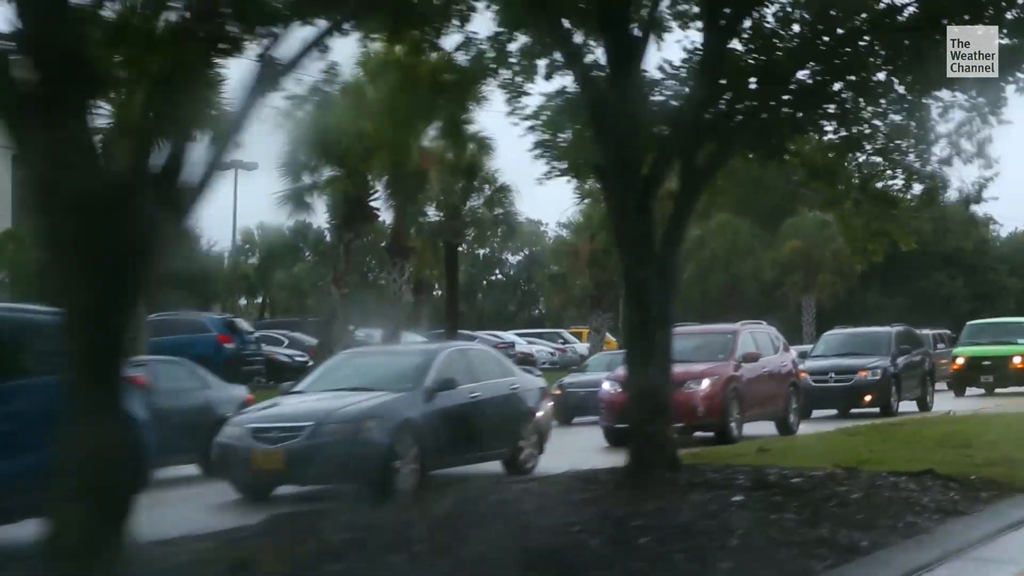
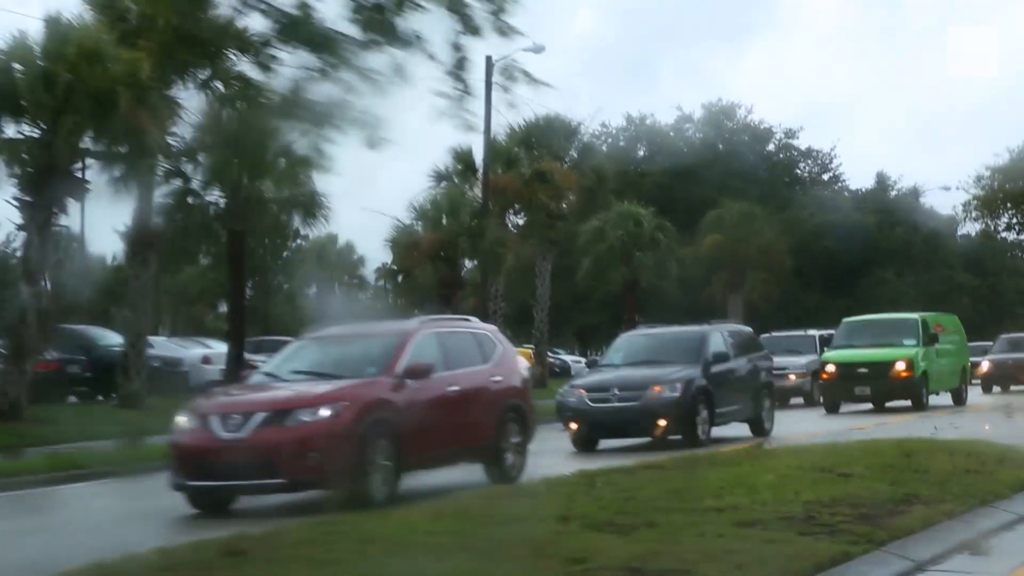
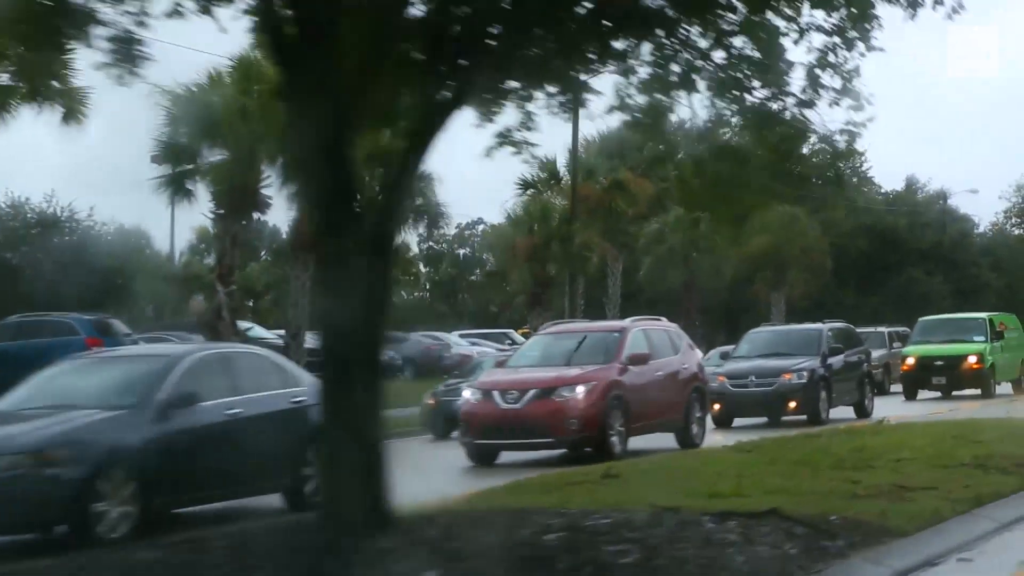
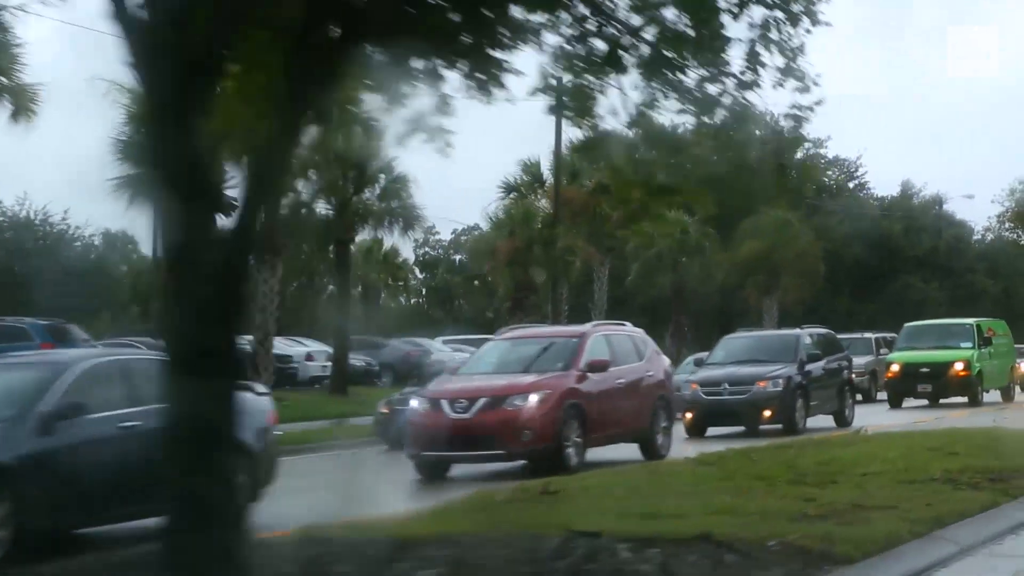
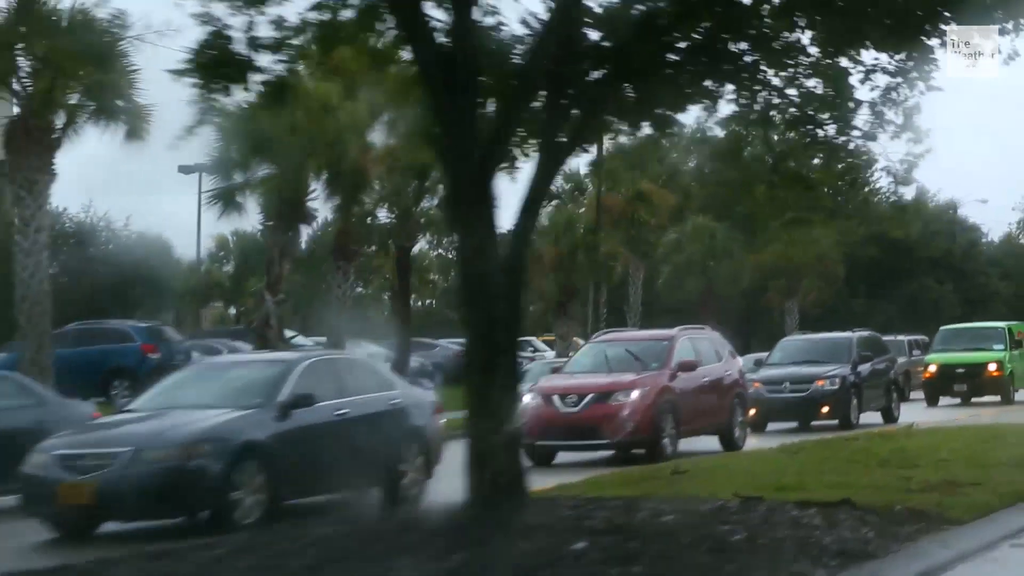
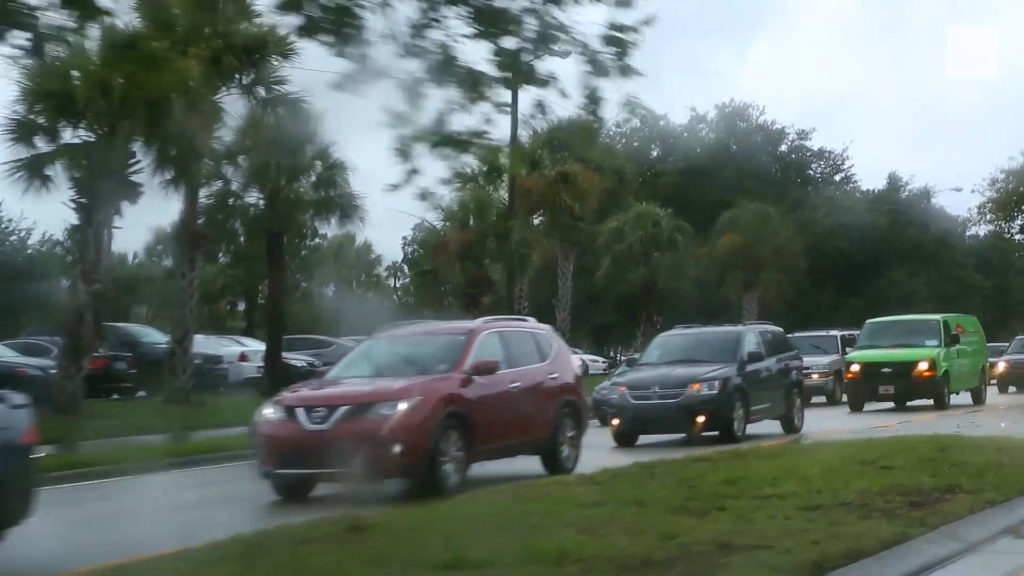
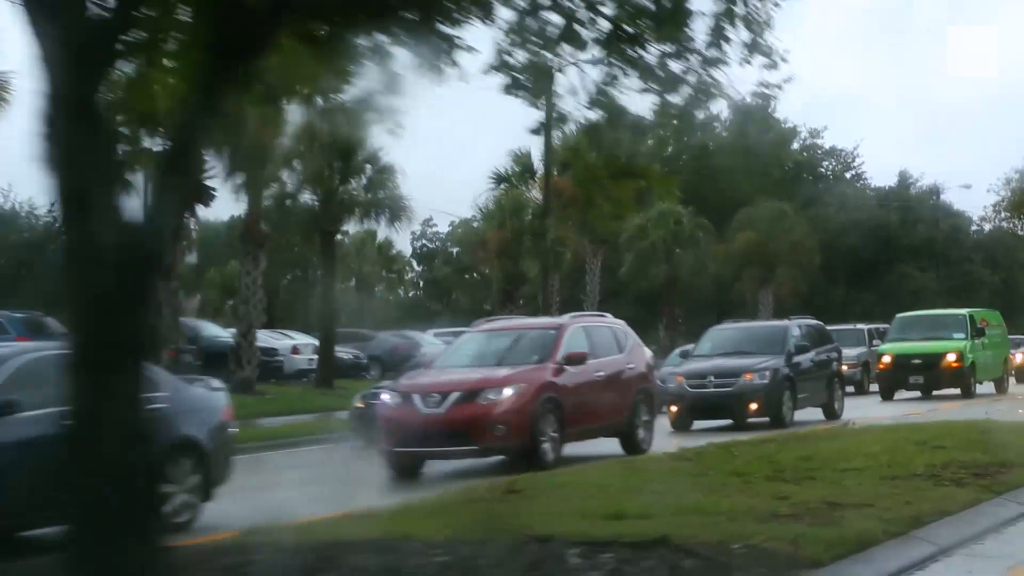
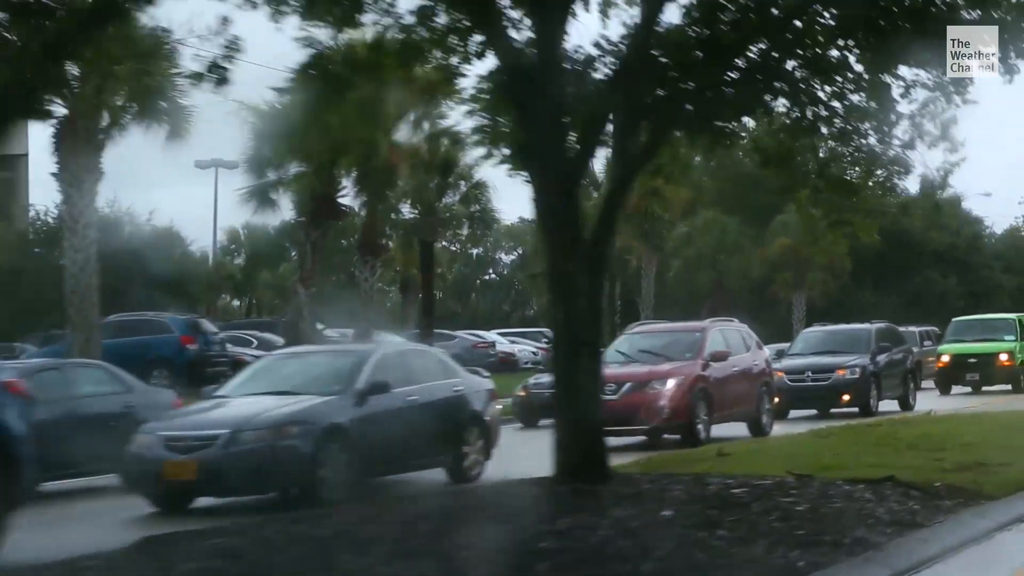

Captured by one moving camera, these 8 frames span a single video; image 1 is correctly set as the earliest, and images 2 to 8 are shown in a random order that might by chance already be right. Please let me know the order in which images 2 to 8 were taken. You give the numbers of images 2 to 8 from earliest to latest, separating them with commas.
8, 5, 3, 4, 7, 6, 2
